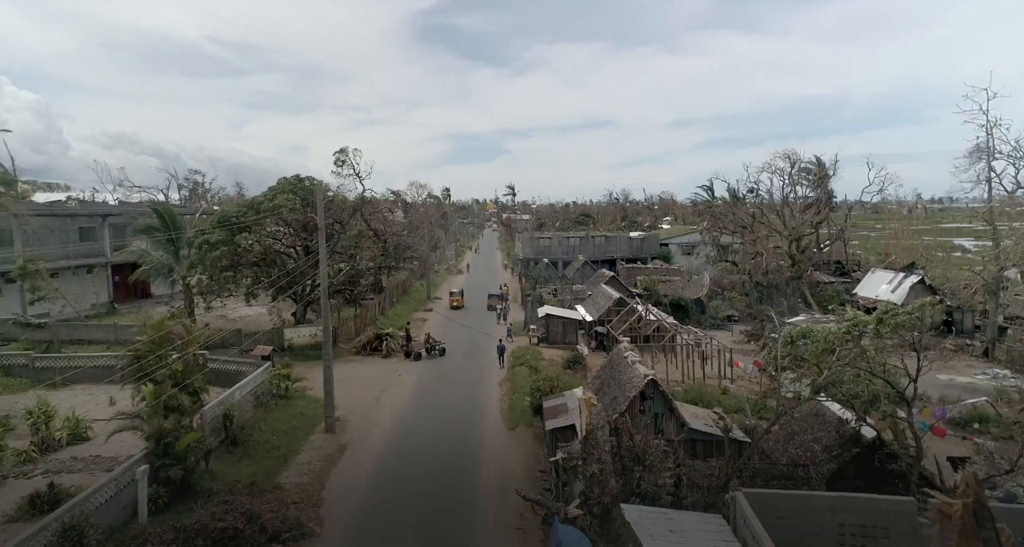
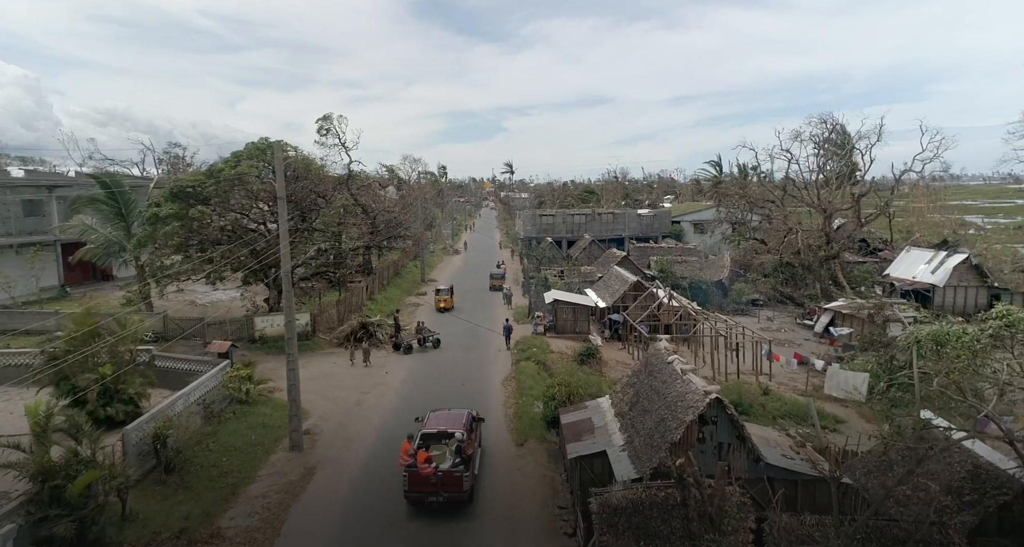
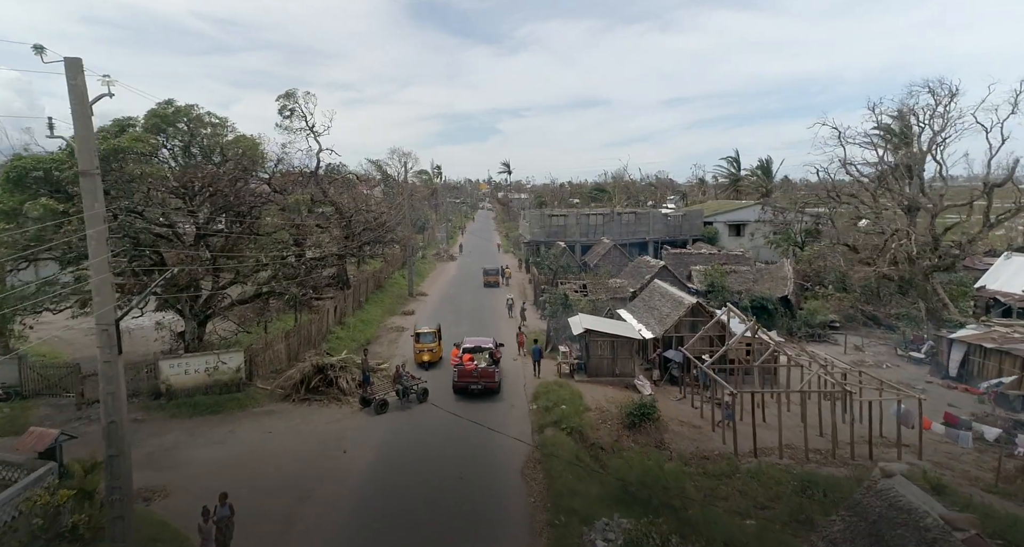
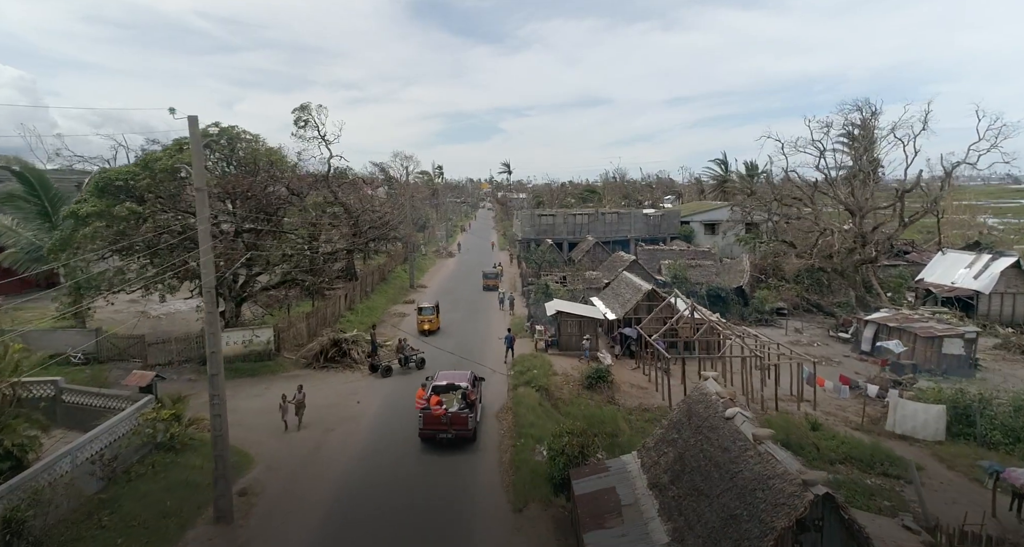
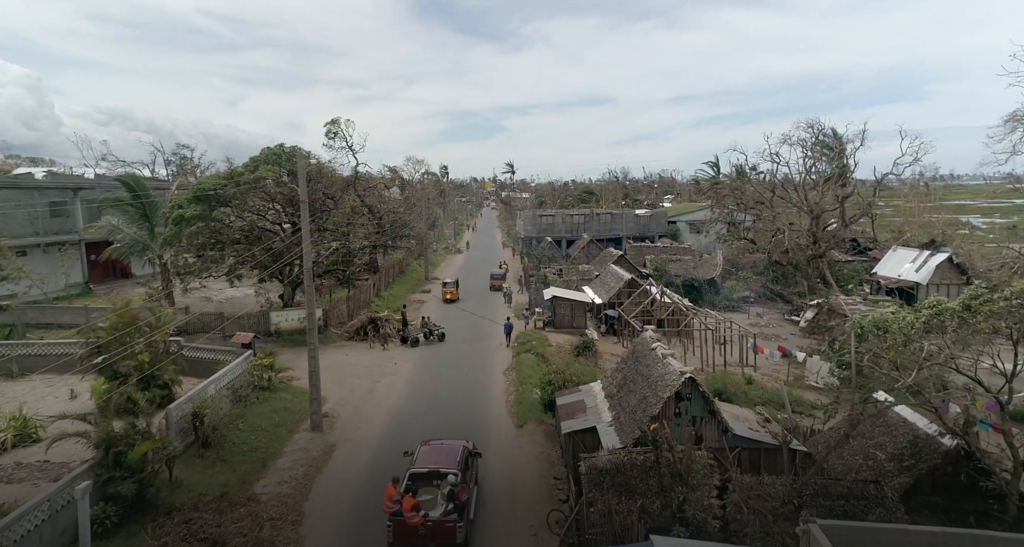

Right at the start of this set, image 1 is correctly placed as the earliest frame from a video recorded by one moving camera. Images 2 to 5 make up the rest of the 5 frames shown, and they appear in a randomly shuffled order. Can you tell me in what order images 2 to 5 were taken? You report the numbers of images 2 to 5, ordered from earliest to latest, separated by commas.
5, 2, 4, 3
